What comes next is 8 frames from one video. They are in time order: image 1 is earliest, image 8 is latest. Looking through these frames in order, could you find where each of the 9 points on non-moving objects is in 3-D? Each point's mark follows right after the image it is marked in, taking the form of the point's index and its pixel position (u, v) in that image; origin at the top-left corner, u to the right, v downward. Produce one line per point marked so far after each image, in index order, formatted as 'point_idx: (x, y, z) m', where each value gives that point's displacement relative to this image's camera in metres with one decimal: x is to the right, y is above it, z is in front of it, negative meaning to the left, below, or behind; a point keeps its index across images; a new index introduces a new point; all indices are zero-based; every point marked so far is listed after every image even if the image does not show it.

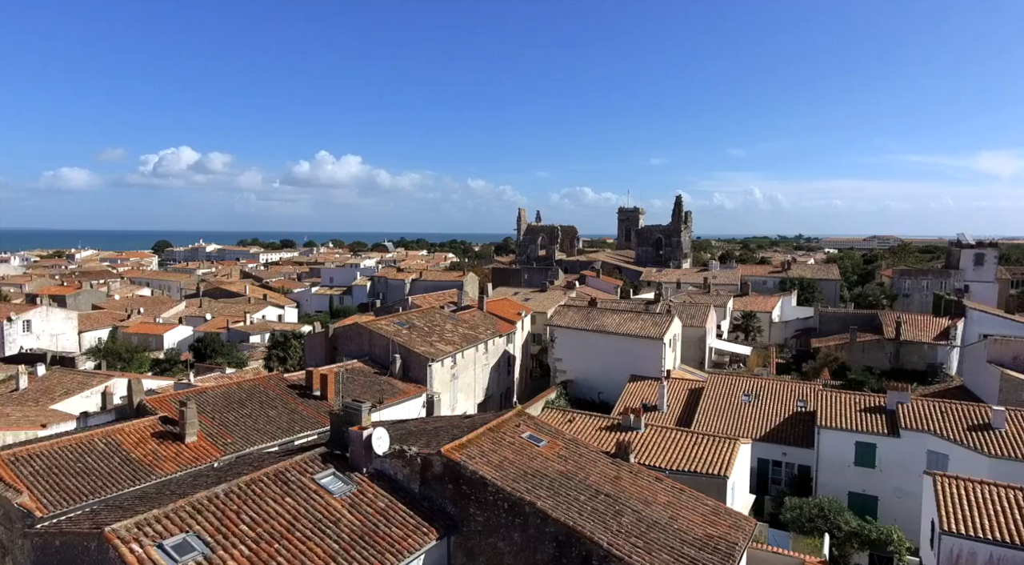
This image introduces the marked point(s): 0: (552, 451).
0: (+1.1, -4.4, +16.0) m
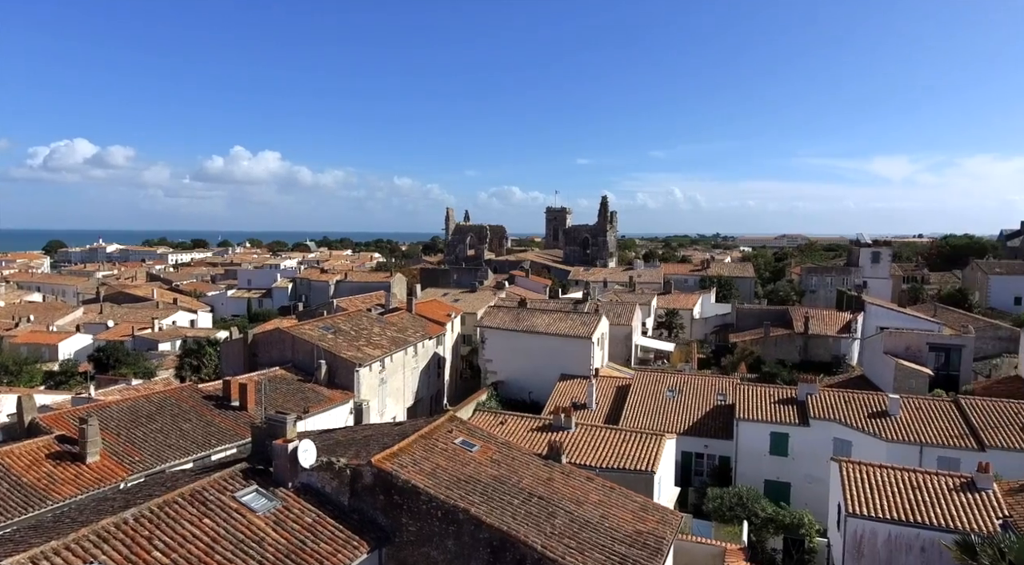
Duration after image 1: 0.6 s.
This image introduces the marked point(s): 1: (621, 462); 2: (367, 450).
0: (-0.7, -4.5, +15.9) m
1: (+3.2, -5.2, +17.6) m
2: (-3.6, -4.1, +15.0) m
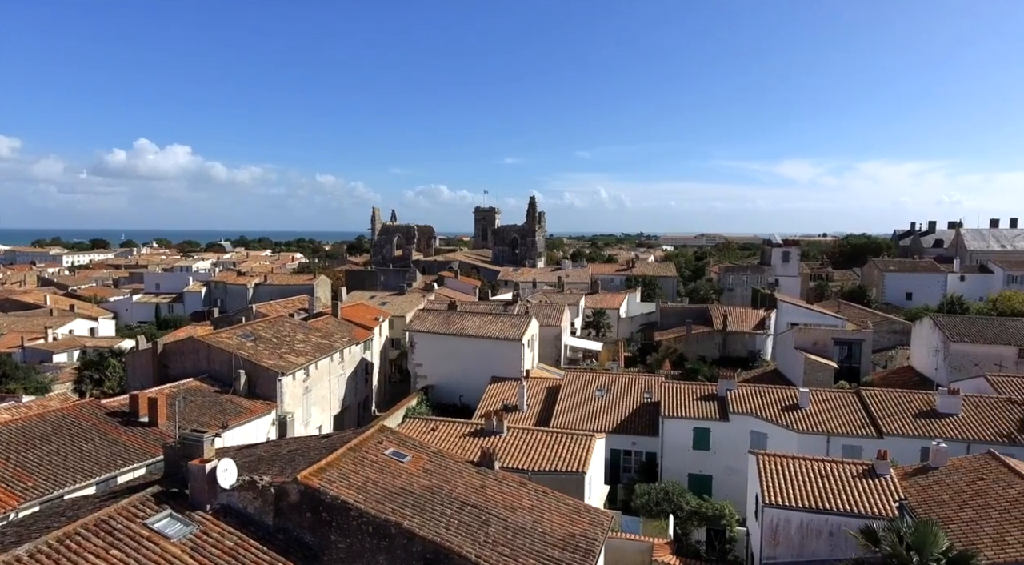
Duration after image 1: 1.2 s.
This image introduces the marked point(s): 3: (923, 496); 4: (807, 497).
0: (-2.4, -4.7, +15.6) m
1: (+1.2, -5.3, +17.7) m
2: (-5.2, -4.3, +14.4) m
3: (+12.1, -6.2, +18.0) m
4: (+8.8, -6.4, +18.1) m
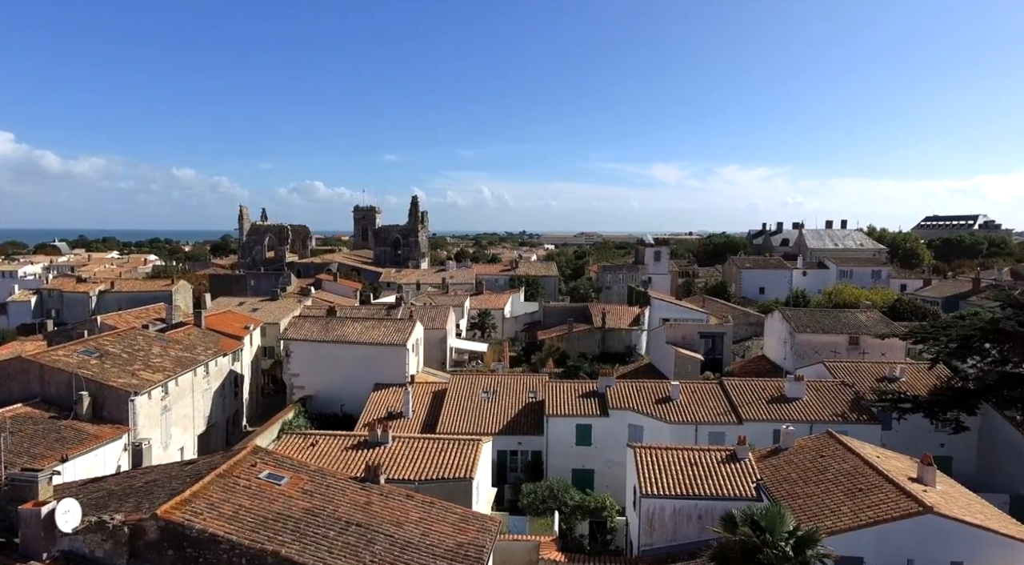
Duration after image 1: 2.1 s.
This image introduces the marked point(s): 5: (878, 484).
0: (-5.2, -4.9, +14.6) m
1: (-2.1, -5.4, +17.4) m
2: (-7.7, -4.6, +12.9) m
3: (+8.6, -6.2, +19.9) m
4: (+5.3, -6.4, +19.3) m
5: (+10.9, -6.0, +18.3) m
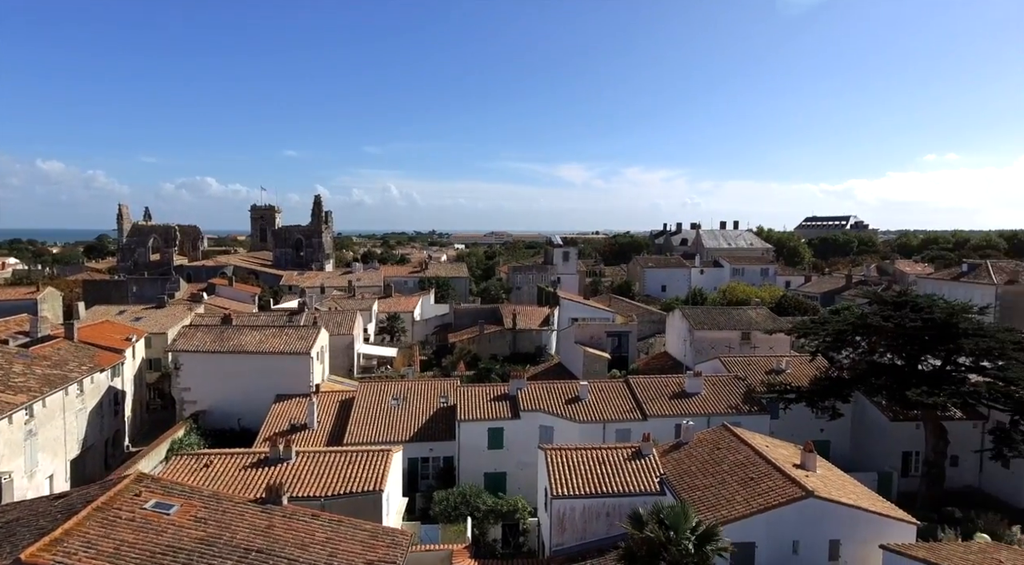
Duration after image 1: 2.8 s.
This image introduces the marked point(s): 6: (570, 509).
0: (-7.2, -5.2, +13.5) m
1: (-4.5, -5.6, +16.8) m
2: (-9.4, -4.9, +11.4) m
3: (+5.7, -6.3, +20.8) m
4: (+2.5, -6.6, +19.7) m
5: (+8.2, -6.1, +19.6) m
6: (+1.8, -7.2, +19.3) m
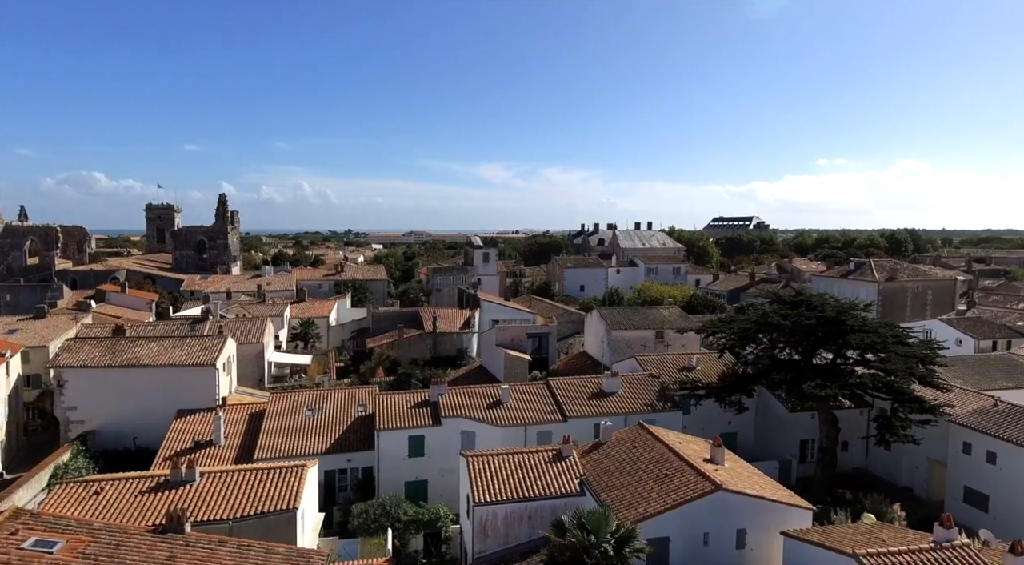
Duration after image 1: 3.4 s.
0: (-8.8, -5.4, +12.3) m
1: (-6.6, -5.8, +15.8) m
2: (-10.7, -5.2, +9.9) m
3: (+3.0, -6.5, +21.2) m
4: (-0.1, -6.7, +19.7) m
5: (+5.6, -6.2, +20.3) m
6: (-0.6, -7.4, +19.2) m
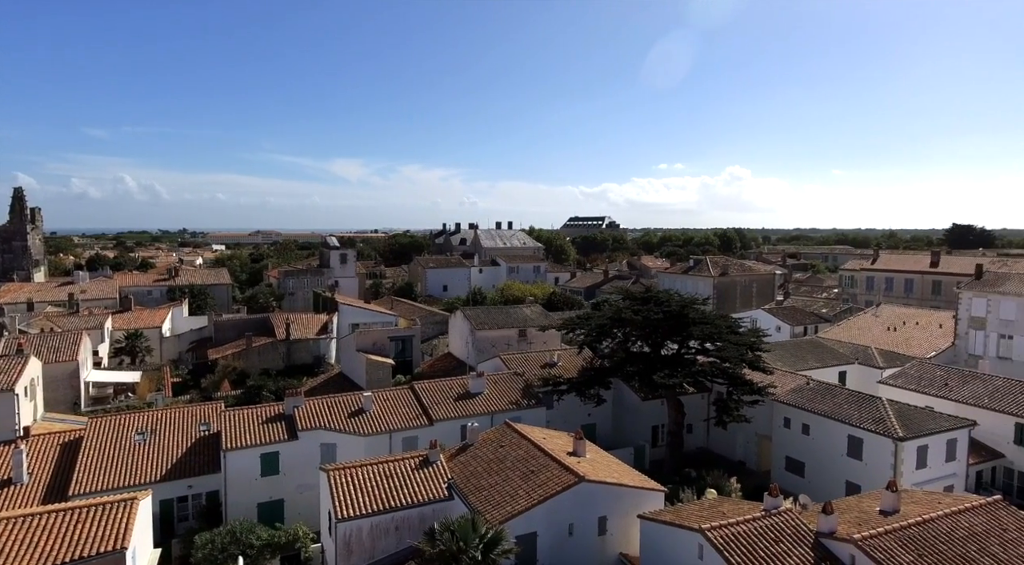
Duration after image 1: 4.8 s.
0: (-11.1, -5.7, +9.6) m
1: (-9.7, -6.0, +13.6) m
2: (-12.4, -5.5, +6.8) m
3: (-1.6, -6.5, +20.9) m
4: (-4.2, -6.8, +18.8) m
5: (+1.2, -6.2, +20.7) m
6: (-4.7, -7.5, +18.2) m
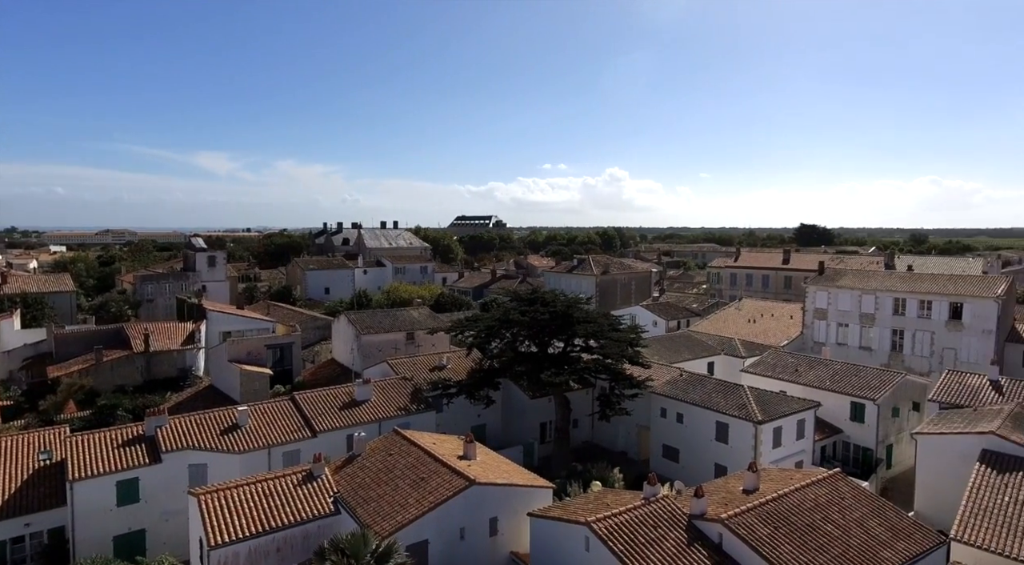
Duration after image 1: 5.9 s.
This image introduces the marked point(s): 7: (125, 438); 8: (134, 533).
0: (-12.5, -6.0, +7.1) m
1: (-11.9, -6.3, +11.3) m
2: (-13.3, -5.8, +4.1) m
3: (-5.3, -6.6, +20.0) m
4: (-7.5, -7.0, +17.5) m
5: (-2.5, -6.3, +20.3) m
6: (-7.8, -7.7, +16.8) m
7: (-12.3, -4.8, +19.2) m
8: (-11.4, -7.5, +18.2) m
